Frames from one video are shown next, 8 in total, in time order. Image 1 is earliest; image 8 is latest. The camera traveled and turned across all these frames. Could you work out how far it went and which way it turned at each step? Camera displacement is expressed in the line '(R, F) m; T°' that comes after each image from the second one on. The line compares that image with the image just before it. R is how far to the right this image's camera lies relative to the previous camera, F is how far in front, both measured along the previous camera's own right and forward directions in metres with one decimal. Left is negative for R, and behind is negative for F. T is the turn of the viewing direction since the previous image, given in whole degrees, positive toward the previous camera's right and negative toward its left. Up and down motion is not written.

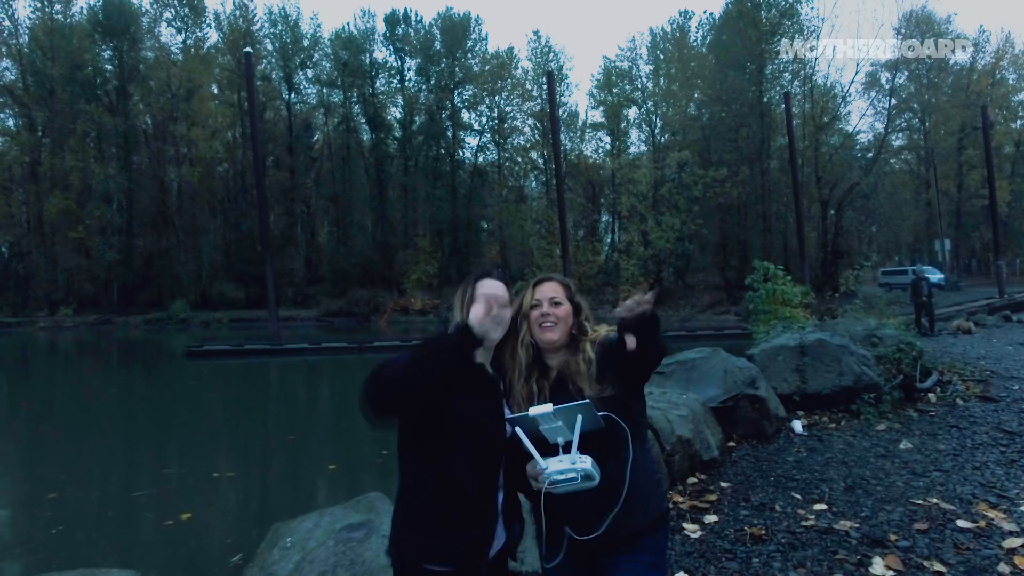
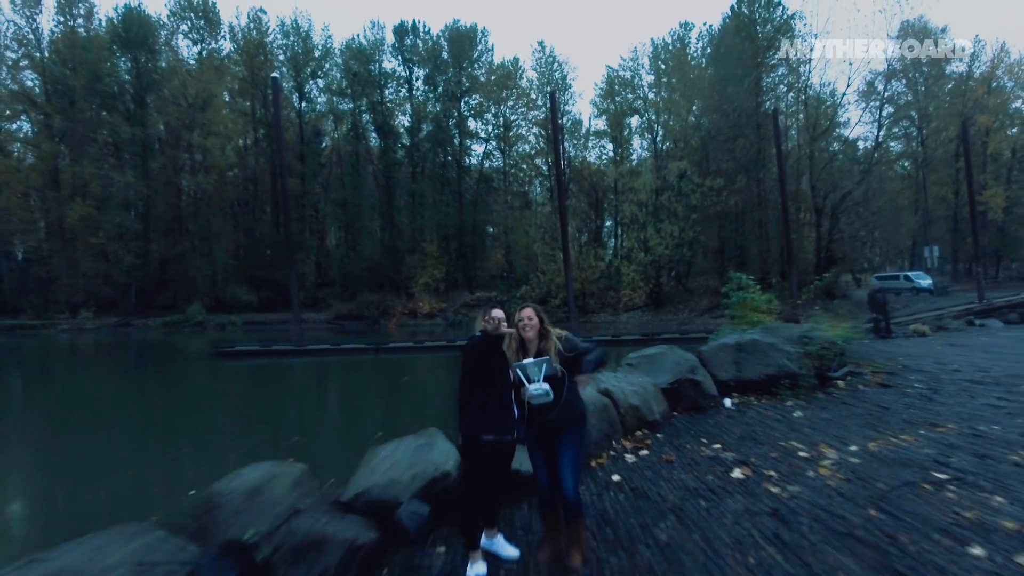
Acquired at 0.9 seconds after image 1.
(0.0, -1.2) m; 0°
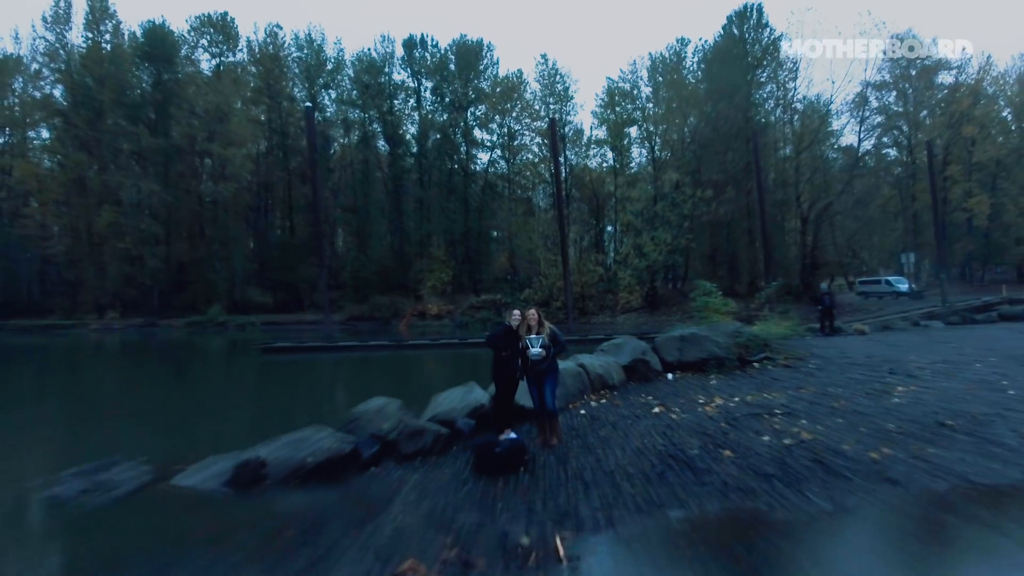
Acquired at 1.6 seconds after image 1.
(0.0, -2.0) m; 0°
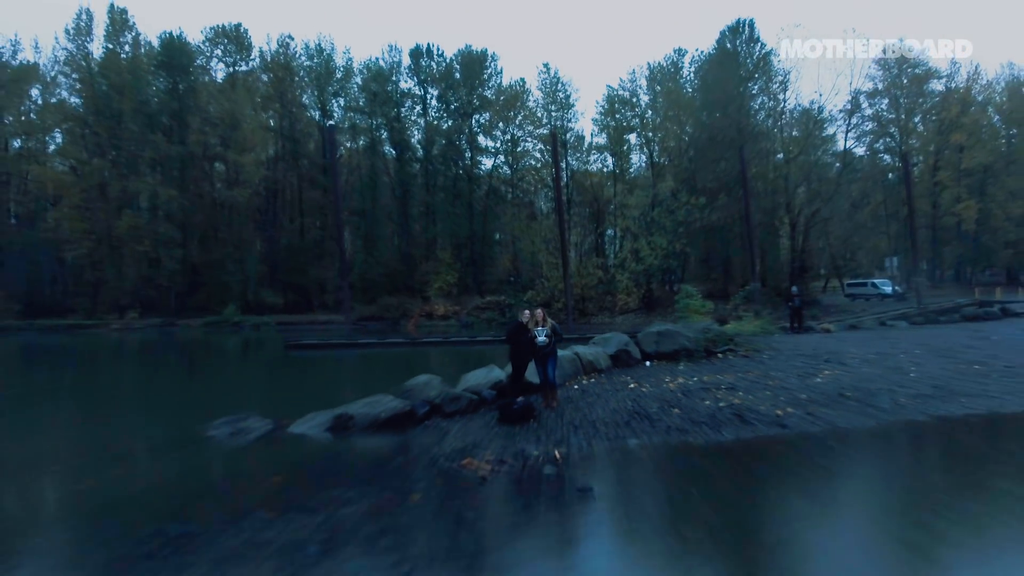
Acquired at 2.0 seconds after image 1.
(-0.1, -1.7) m; 0°
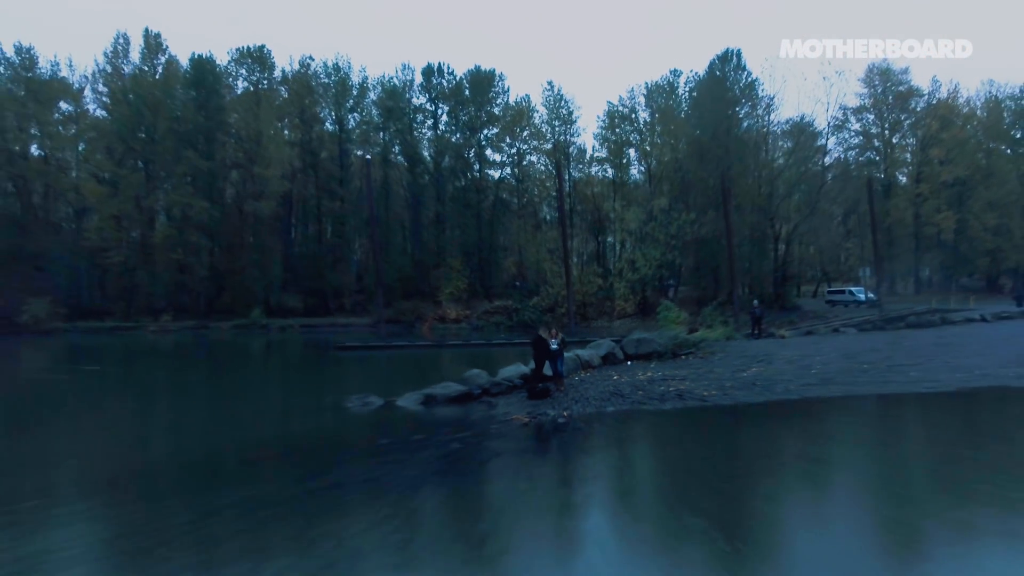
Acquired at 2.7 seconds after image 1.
(-0.3, -3.2) m; 0°
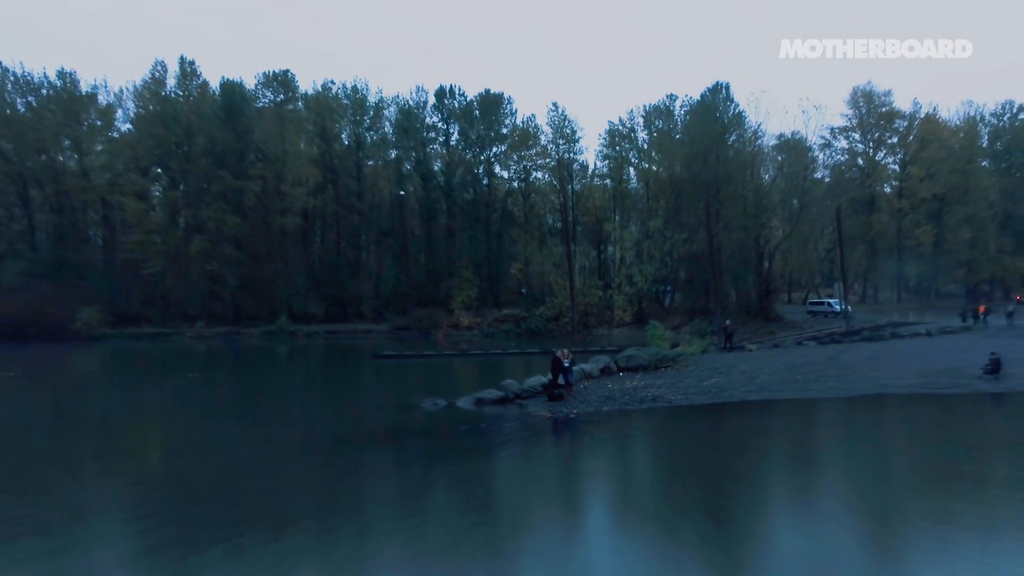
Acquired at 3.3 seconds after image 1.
(-0.4, -3.8) m; 0°
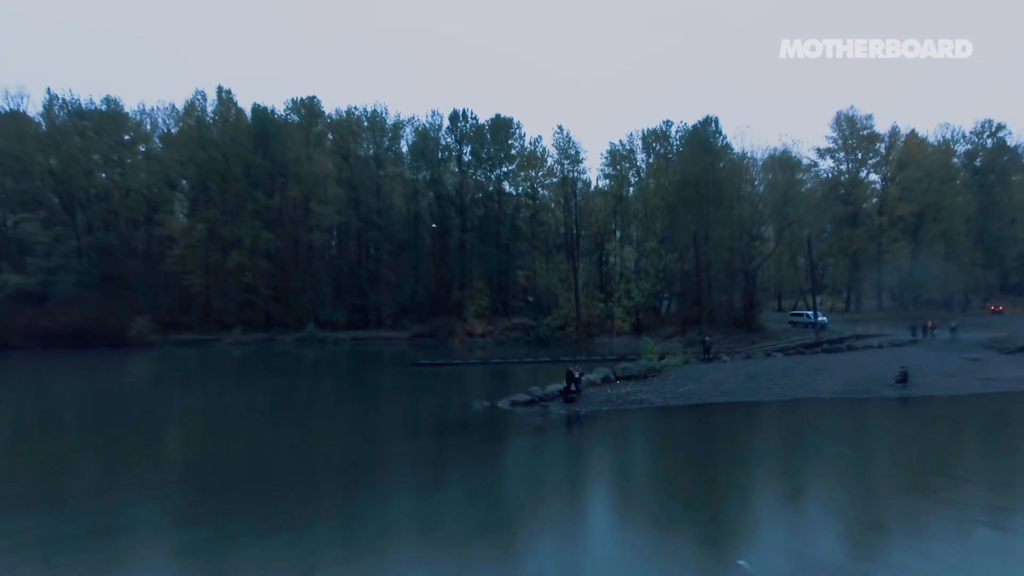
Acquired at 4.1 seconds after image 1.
(-0.6, -4.7) m; 0°
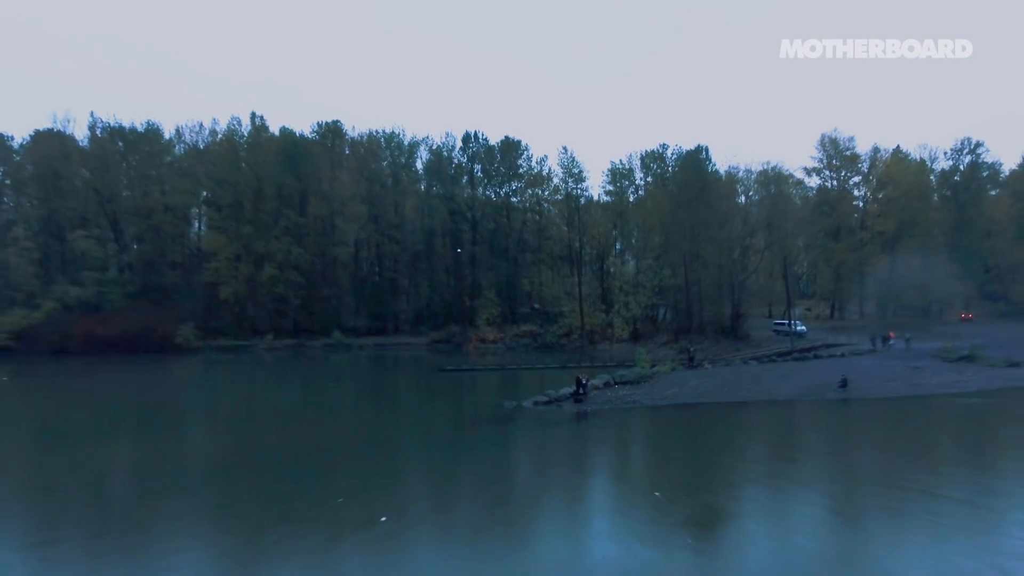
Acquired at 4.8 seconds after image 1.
(-0.6, -5.0) m; 0°
